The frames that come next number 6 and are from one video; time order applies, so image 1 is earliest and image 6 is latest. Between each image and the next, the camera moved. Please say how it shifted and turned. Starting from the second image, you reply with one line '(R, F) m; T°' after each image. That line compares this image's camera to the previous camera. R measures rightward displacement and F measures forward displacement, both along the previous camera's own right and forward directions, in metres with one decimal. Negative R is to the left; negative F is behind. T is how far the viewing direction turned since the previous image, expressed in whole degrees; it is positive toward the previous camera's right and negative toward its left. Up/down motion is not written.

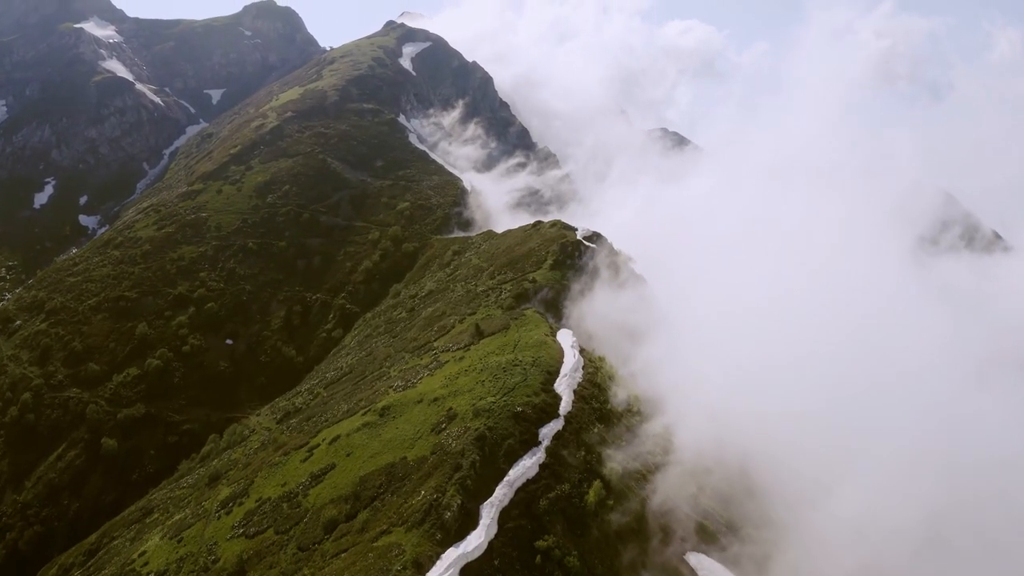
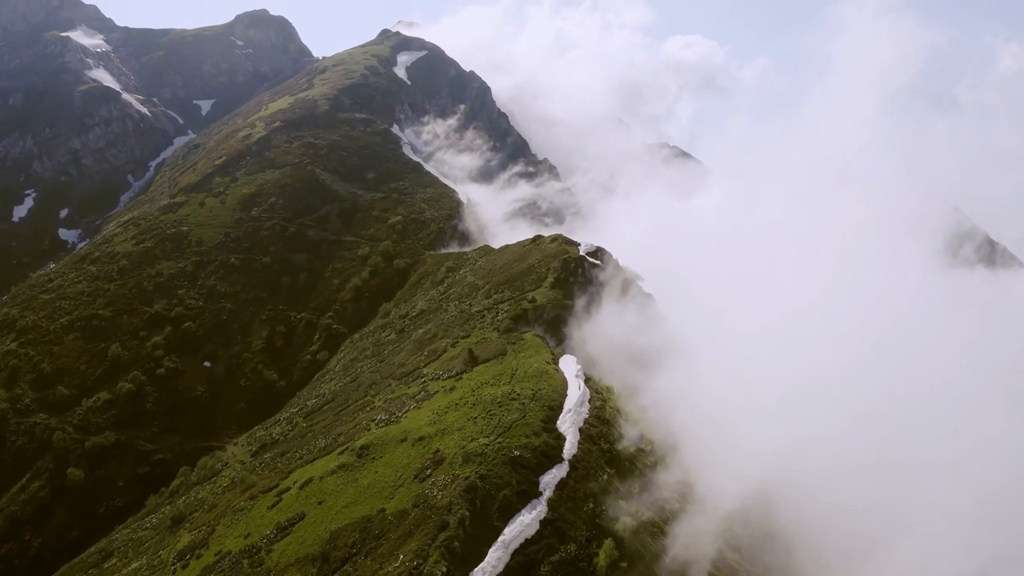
(+0.2, +8.2) m; 0°
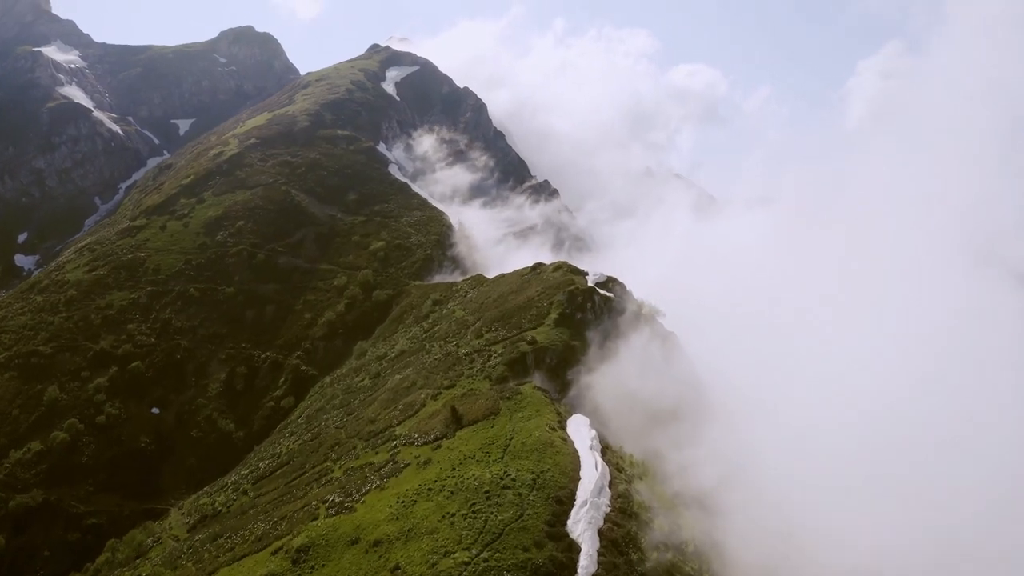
(+0.3, +15.4) m; 0°
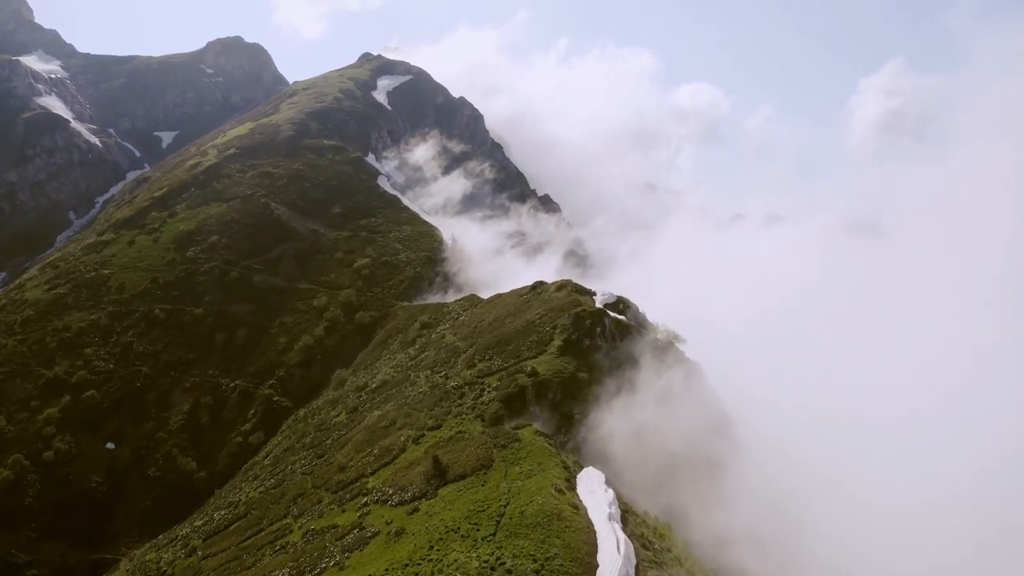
(+0.1, +10.3) m; 0°
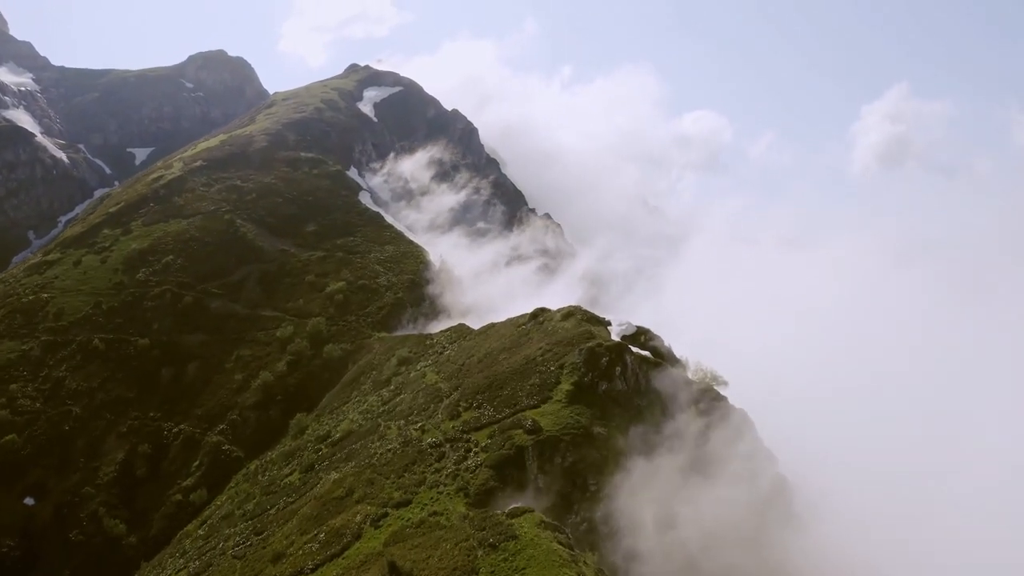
(+0.1, +13.8) m; 0°
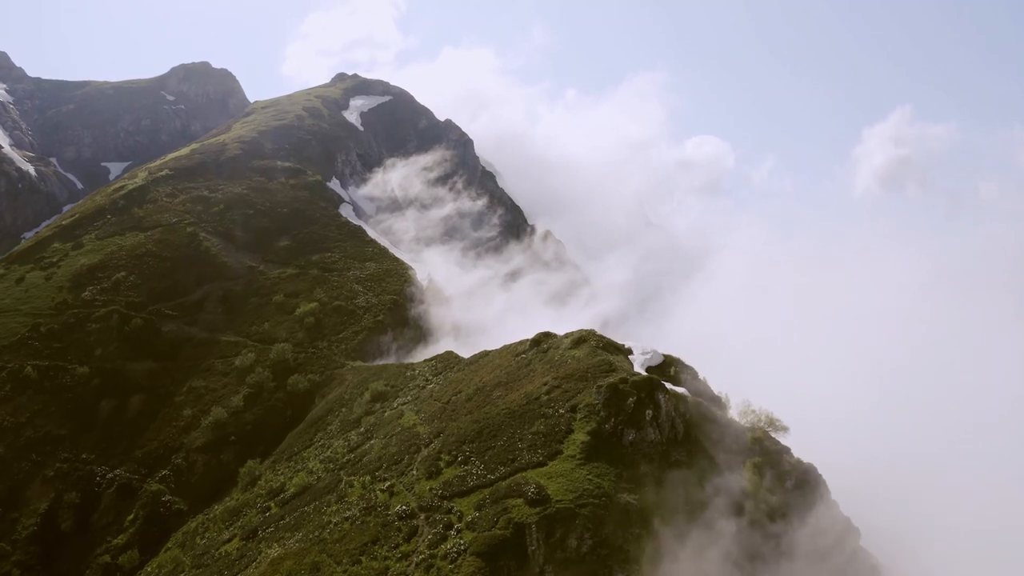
(0.0, +11.5) m; 0°
